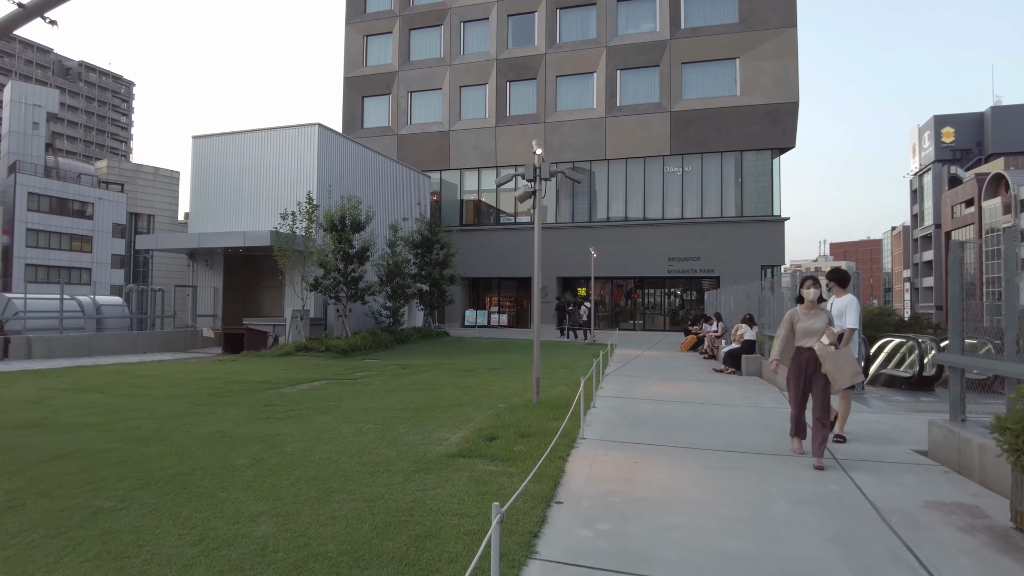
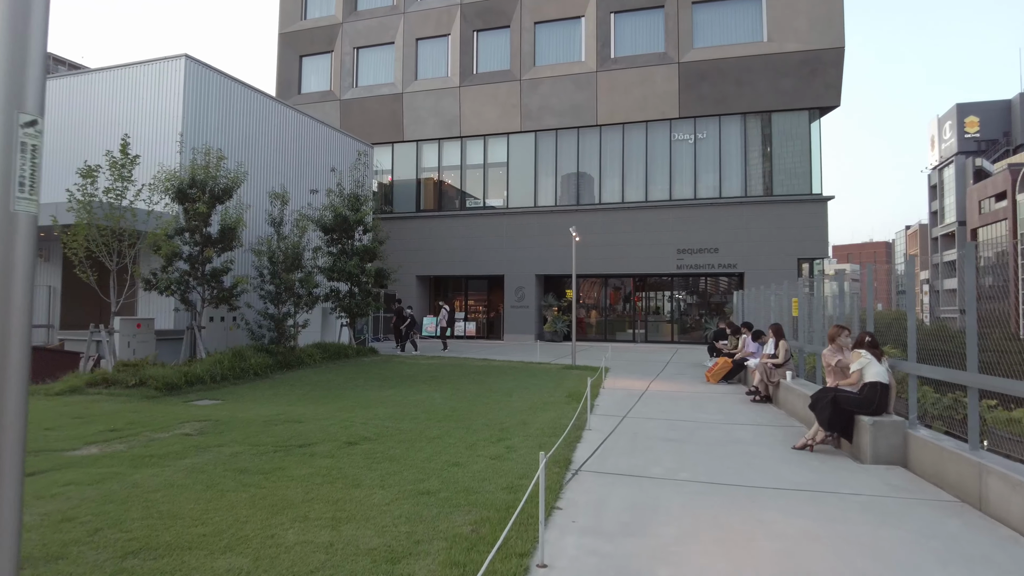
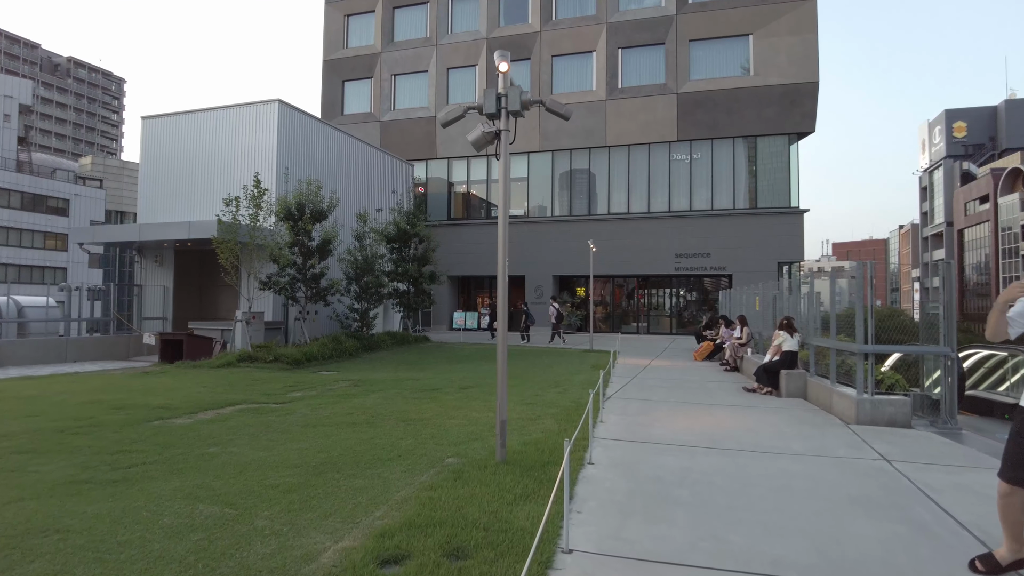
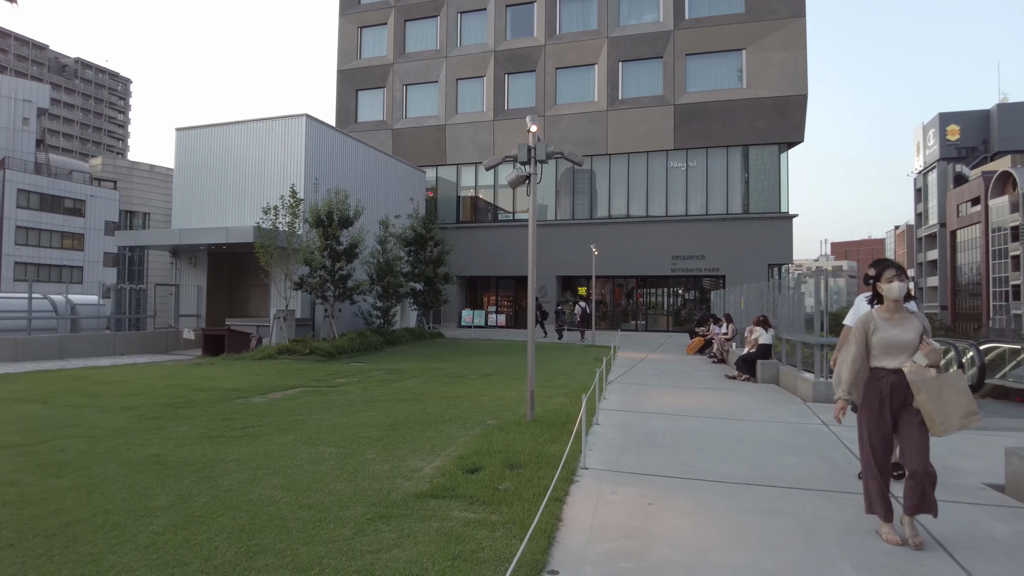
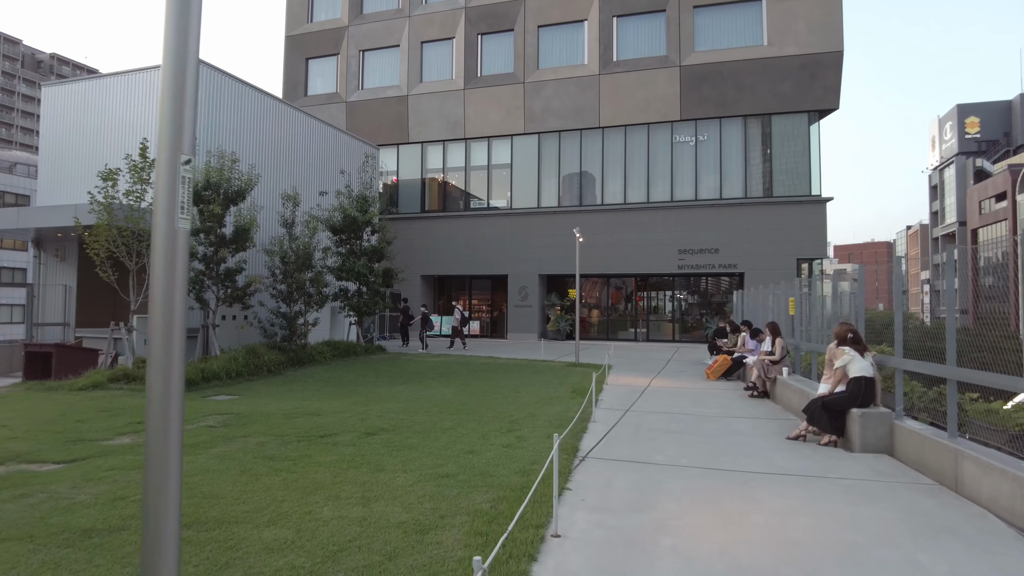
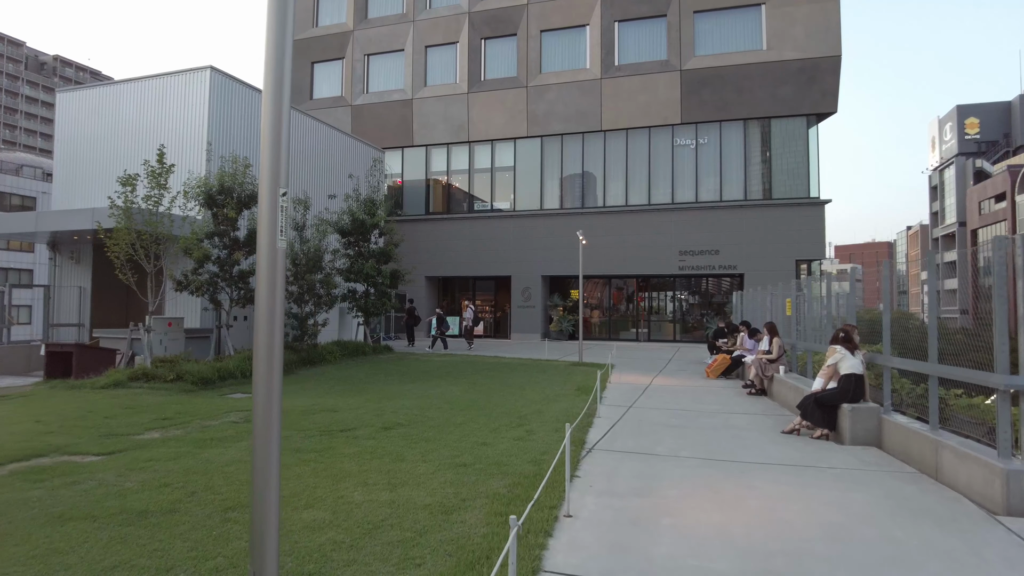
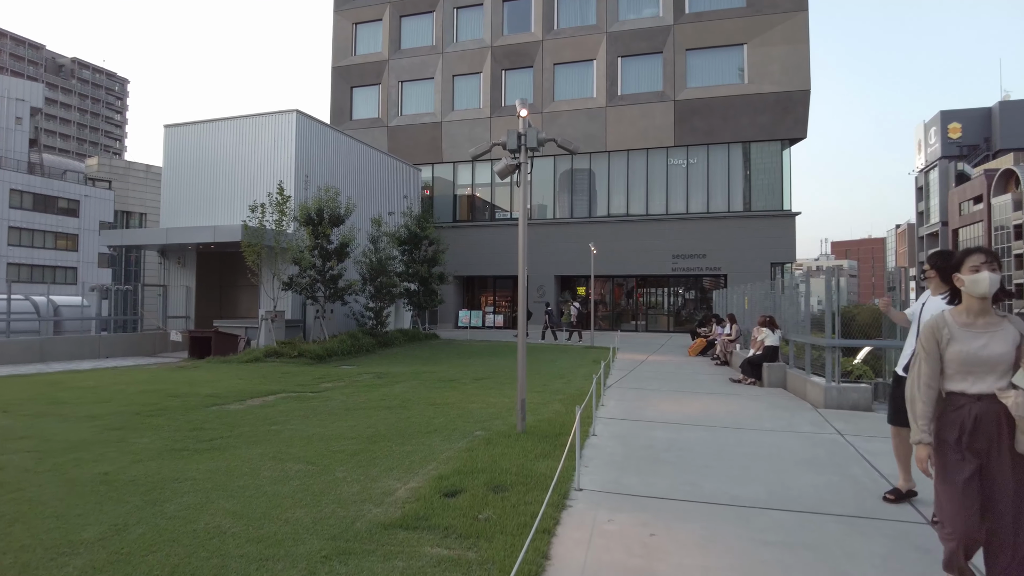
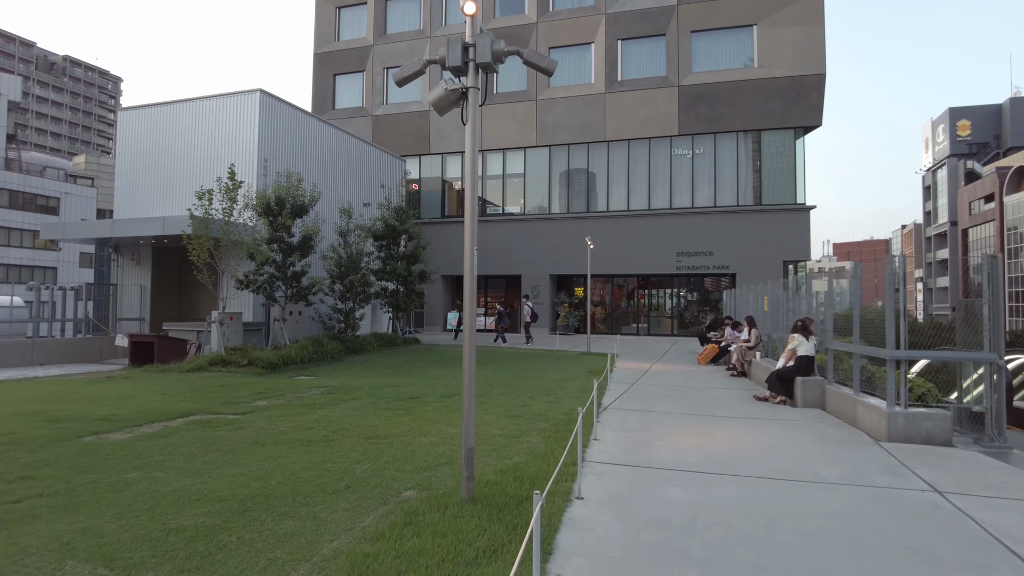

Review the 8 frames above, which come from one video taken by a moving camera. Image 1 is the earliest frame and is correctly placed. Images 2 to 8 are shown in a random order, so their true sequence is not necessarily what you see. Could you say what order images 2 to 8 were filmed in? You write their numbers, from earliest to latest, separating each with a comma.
4, 7, 3, 8, 6, 5, 2
